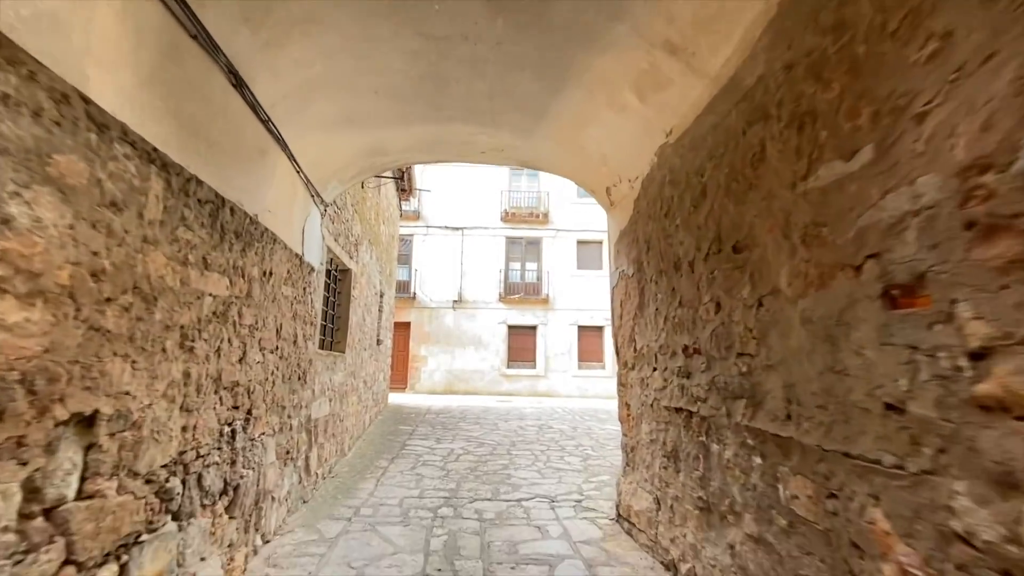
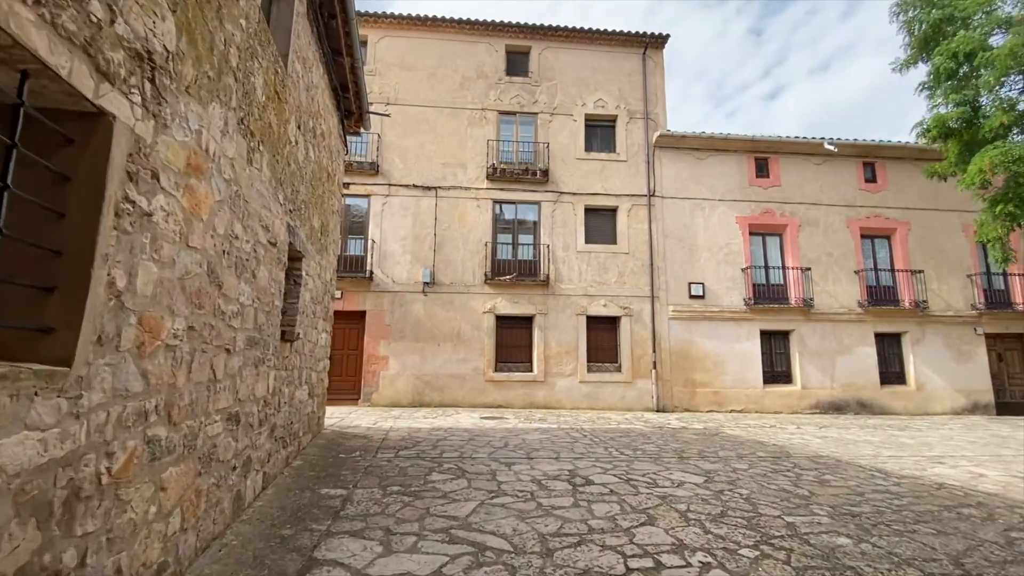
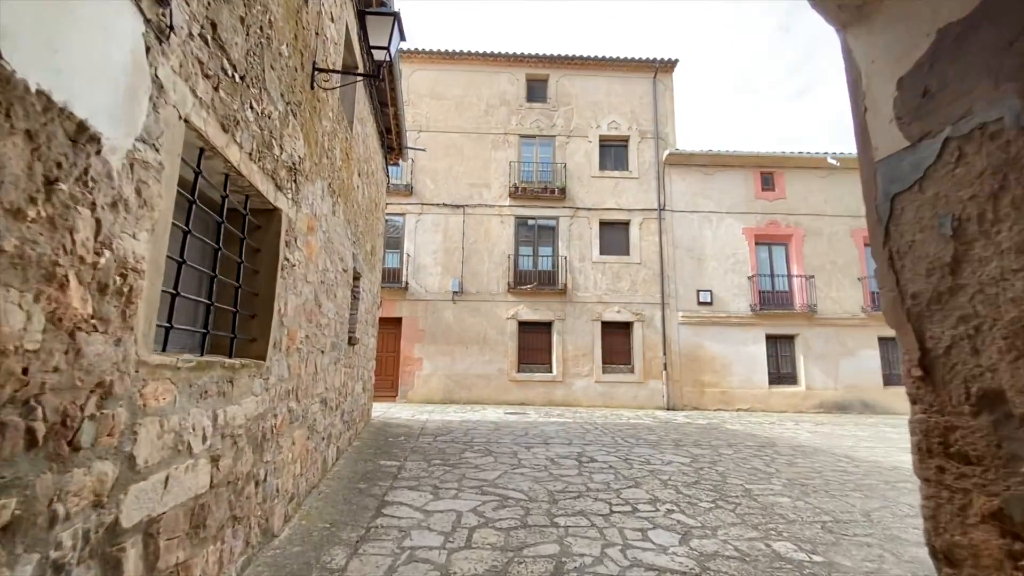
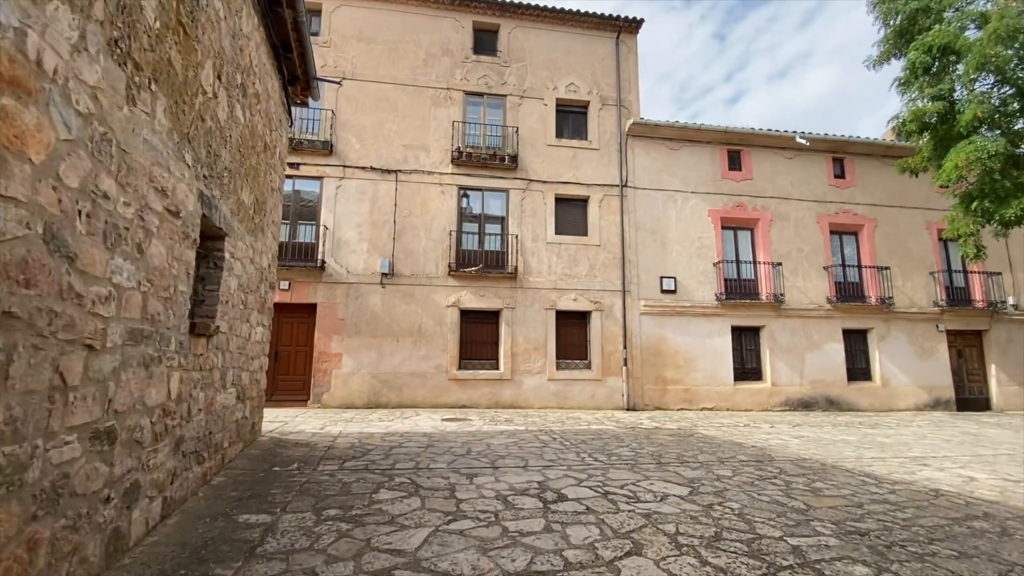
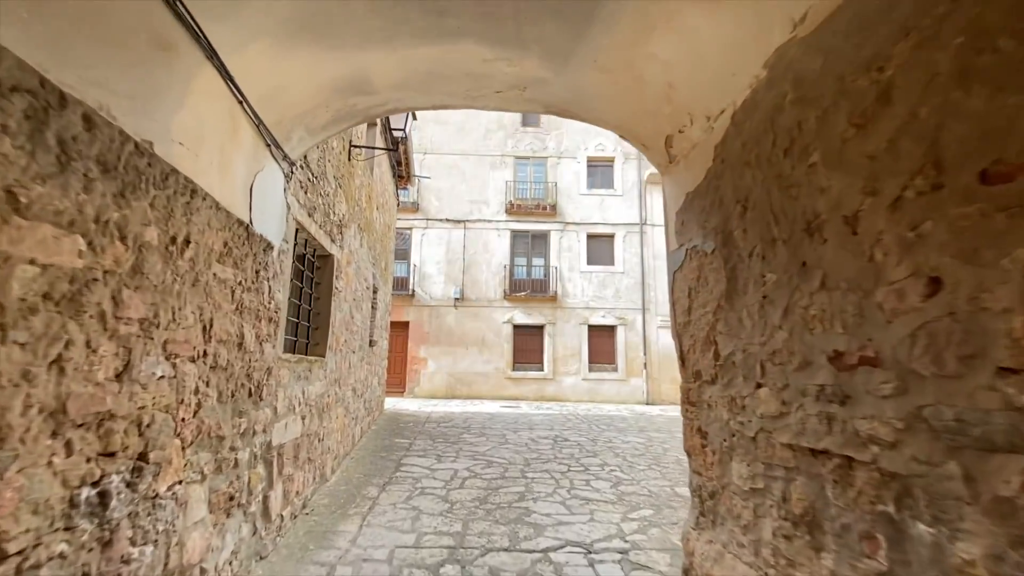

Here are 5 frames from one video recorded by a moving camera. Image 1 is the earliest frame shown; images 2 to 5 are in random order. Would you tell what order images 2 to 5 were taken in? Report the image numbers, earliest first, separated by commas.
5, 3, 2, 4
